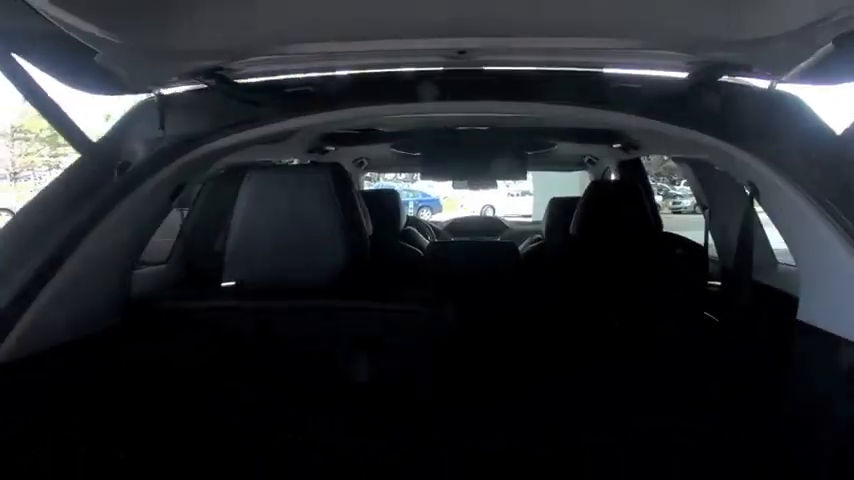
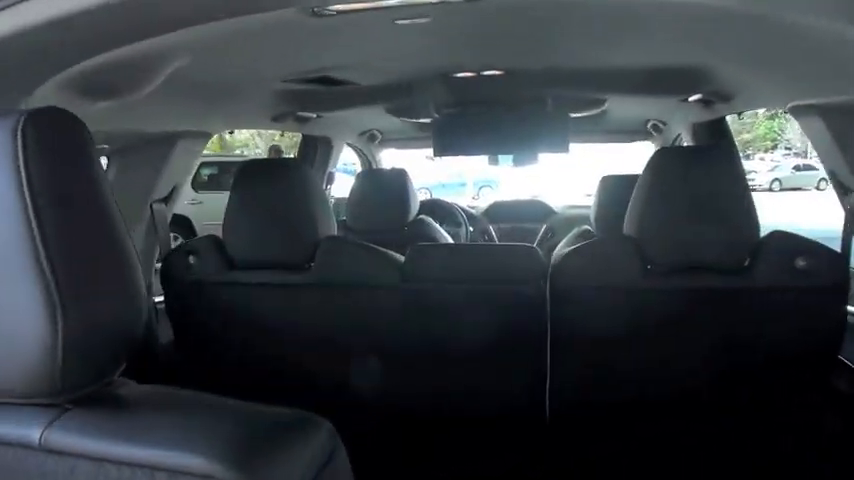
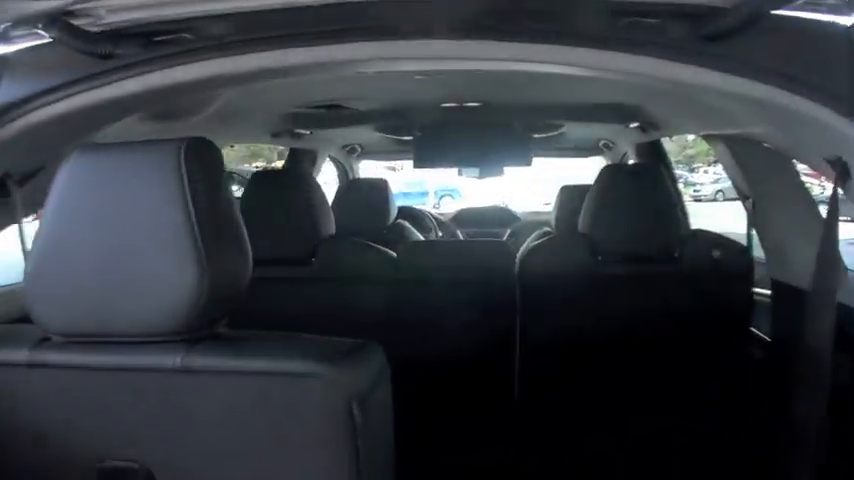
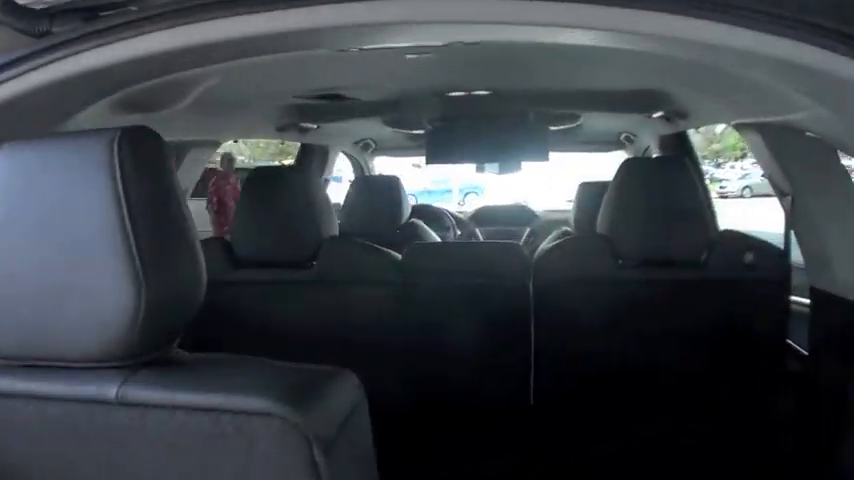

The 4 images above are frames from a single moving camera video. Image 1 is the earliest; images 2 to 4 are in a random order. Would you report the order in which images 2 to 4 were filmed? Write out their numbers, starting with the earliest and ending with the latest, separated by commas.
3, 4, 2
